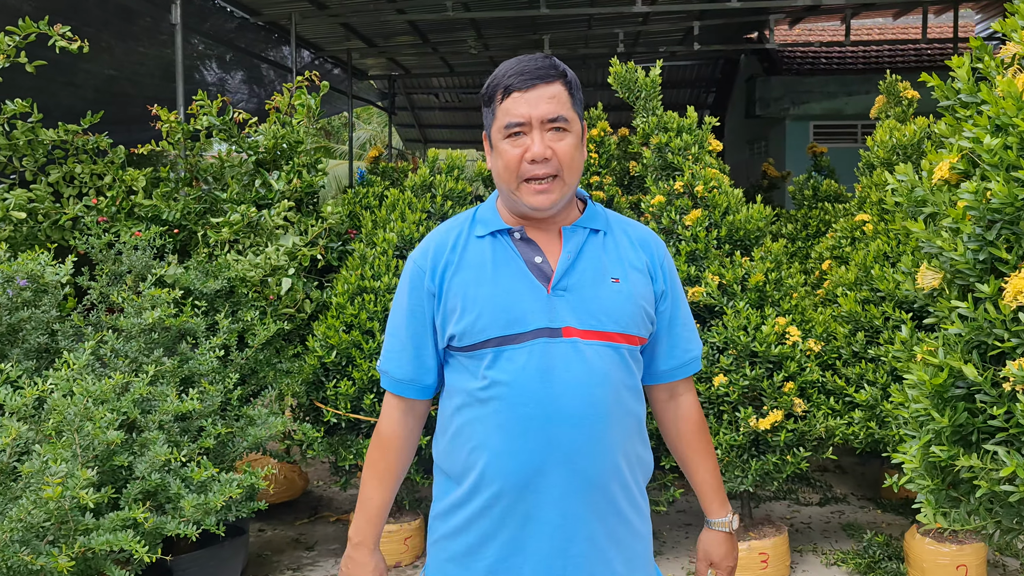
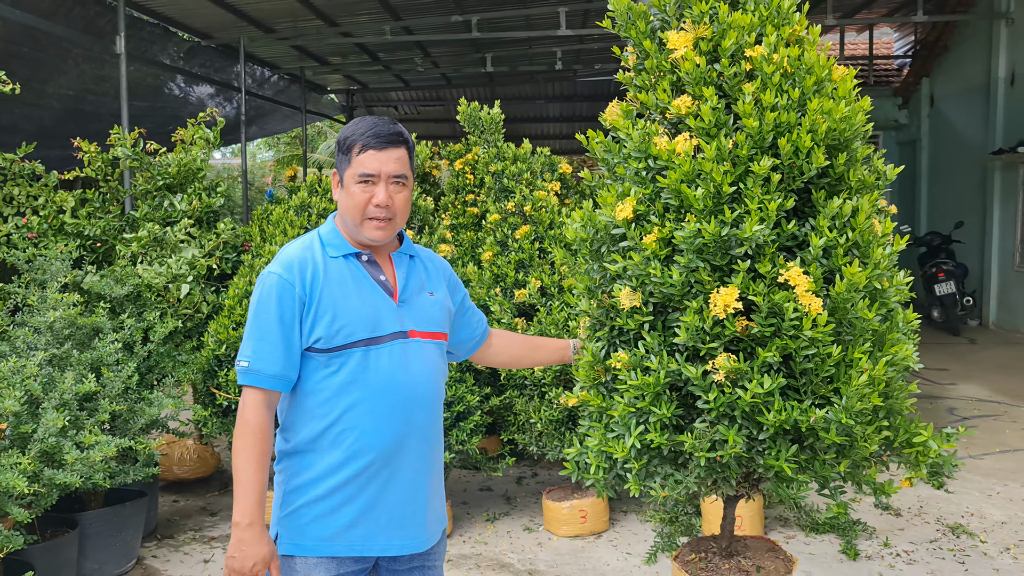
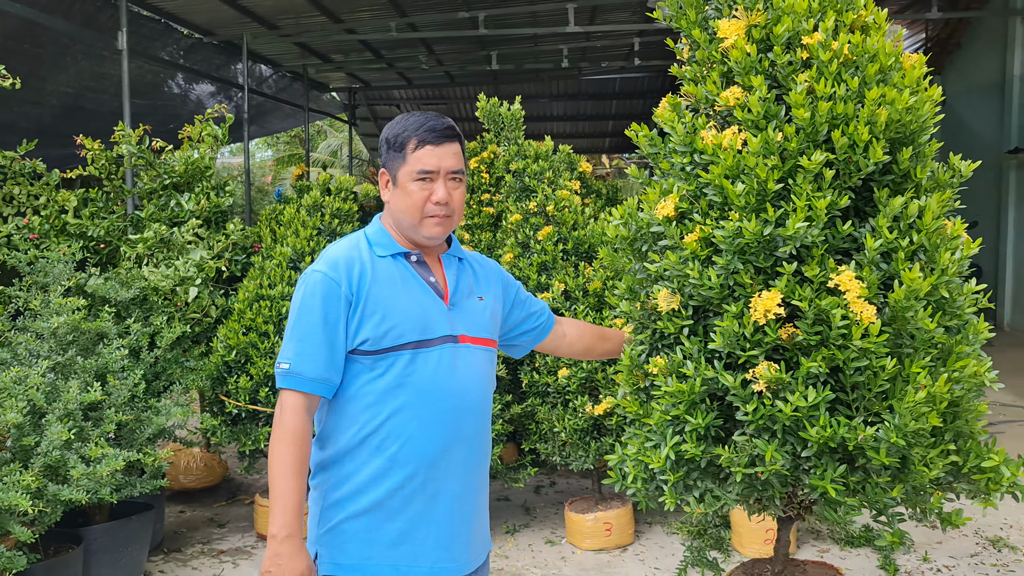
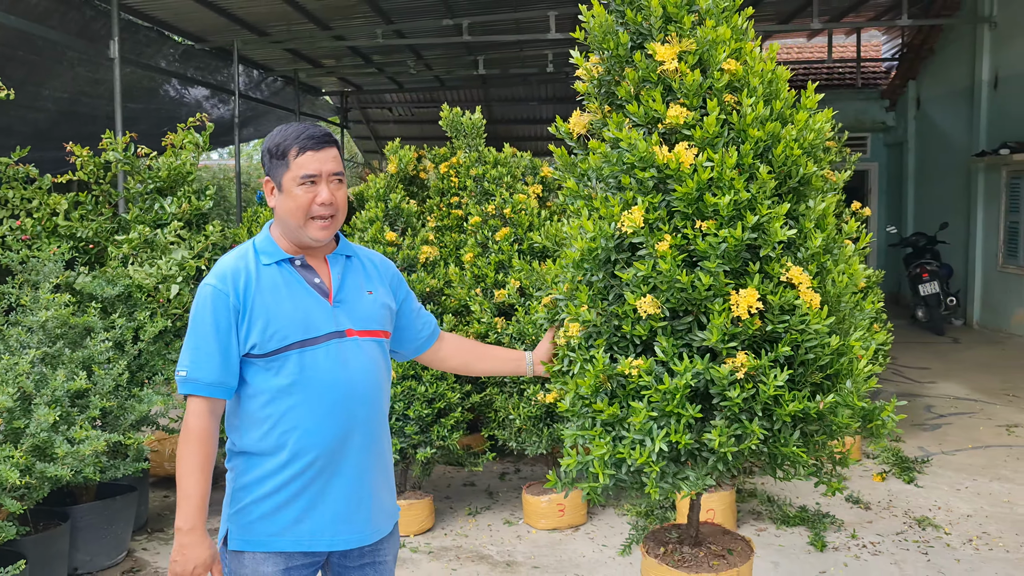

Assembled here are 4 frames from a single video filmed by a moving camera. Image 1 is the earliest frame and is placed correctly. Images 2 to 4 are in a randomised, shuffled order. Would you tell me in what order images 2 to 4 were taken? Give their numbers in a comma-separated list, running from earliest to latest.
3, 2, 4
